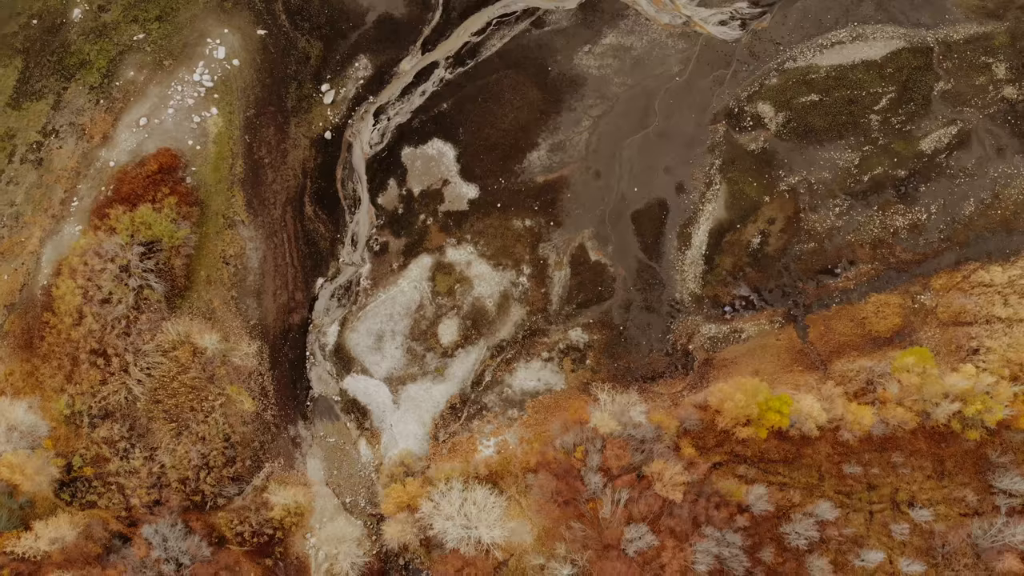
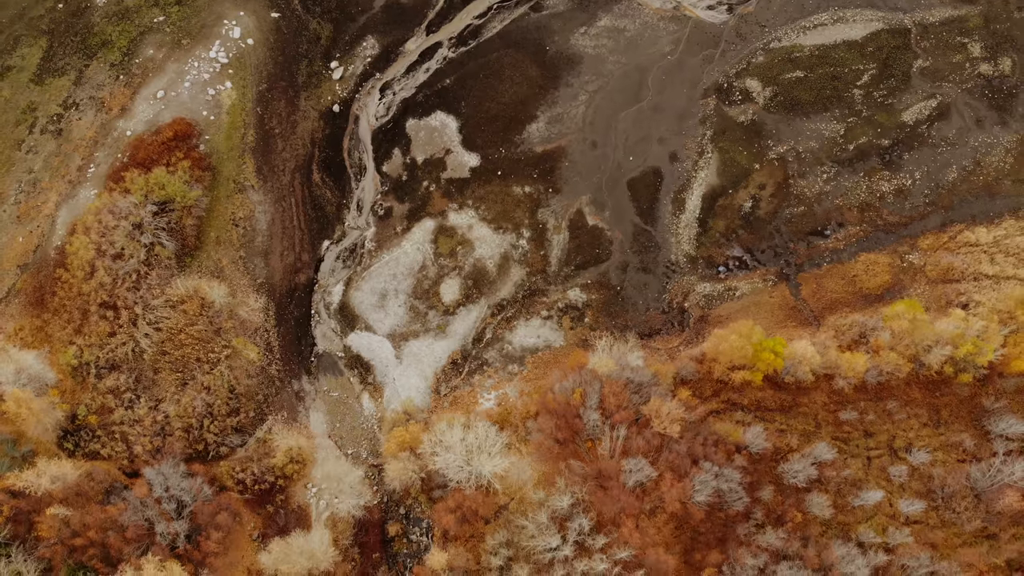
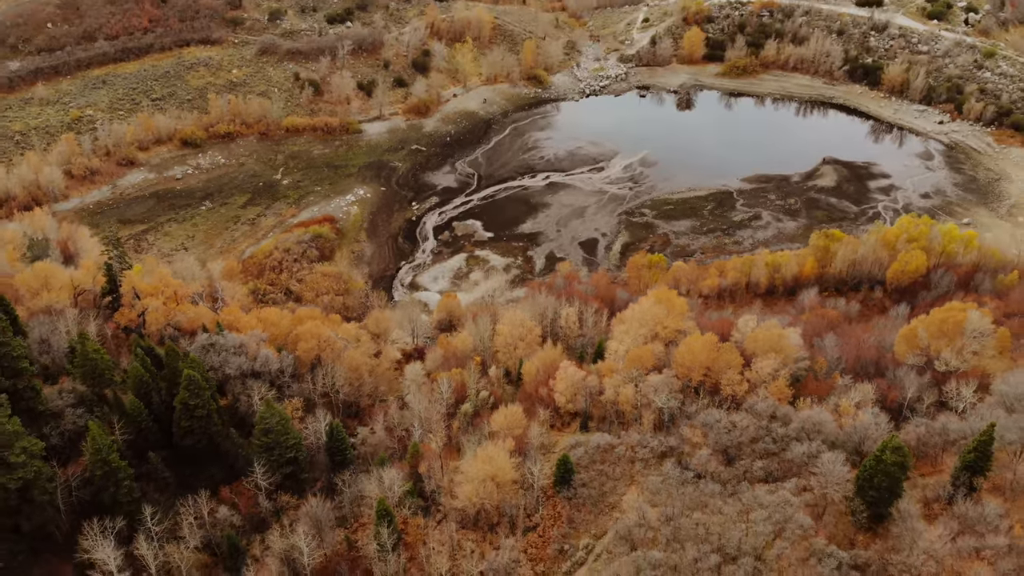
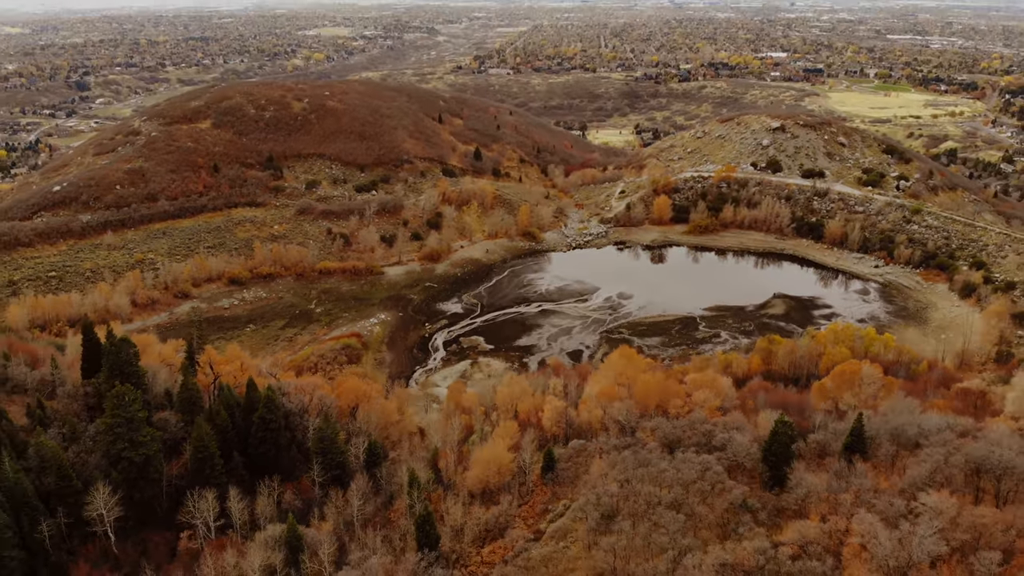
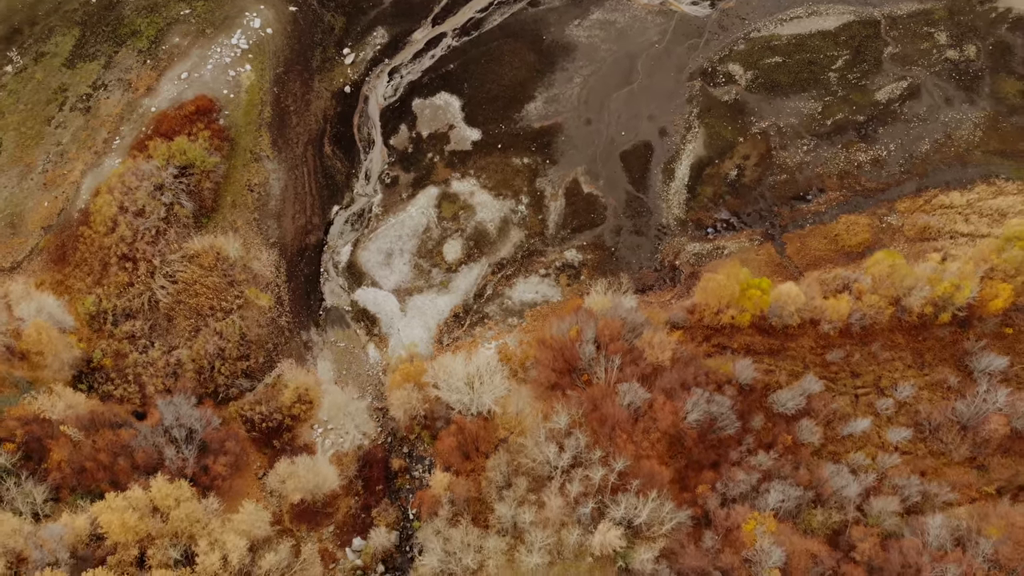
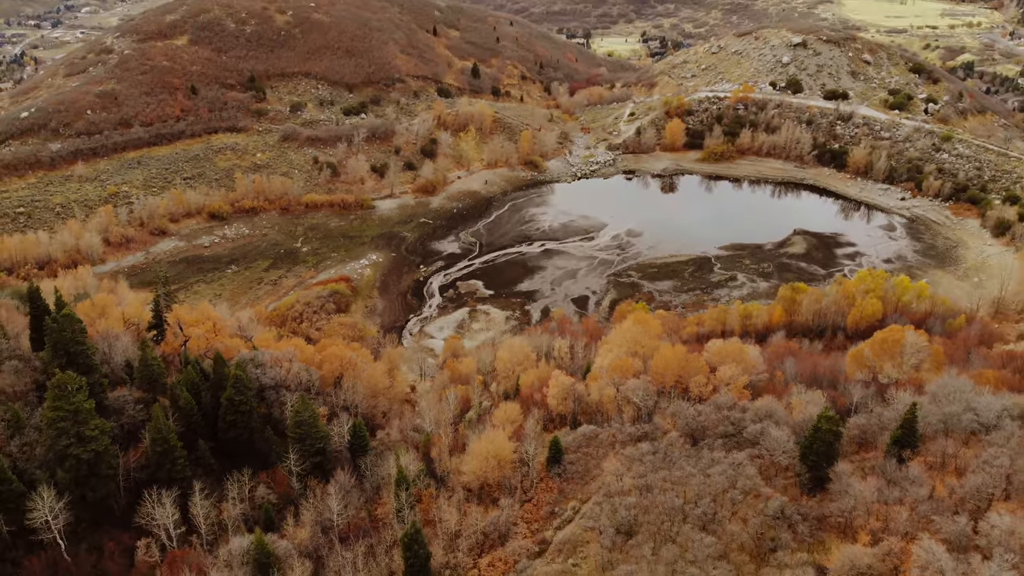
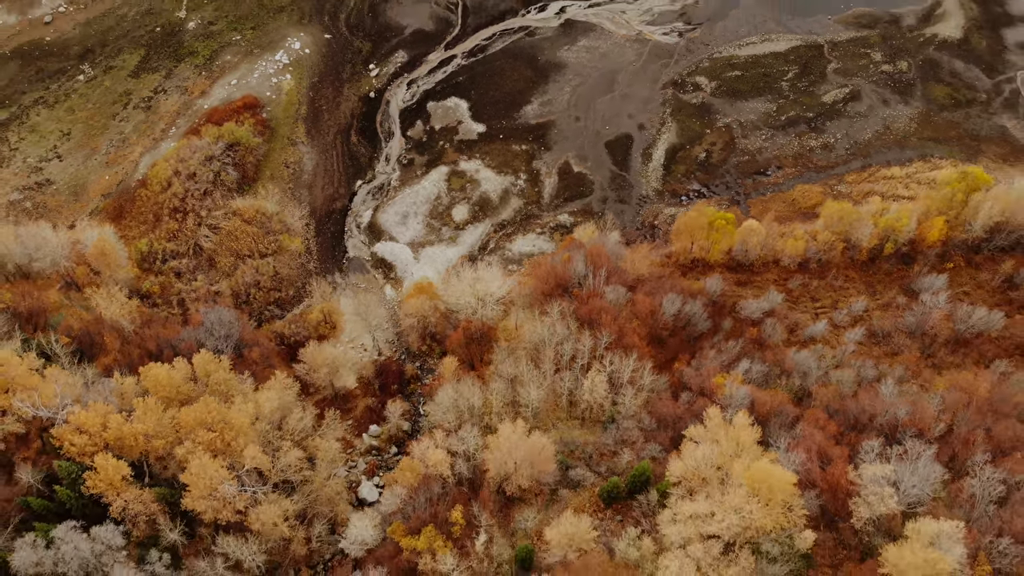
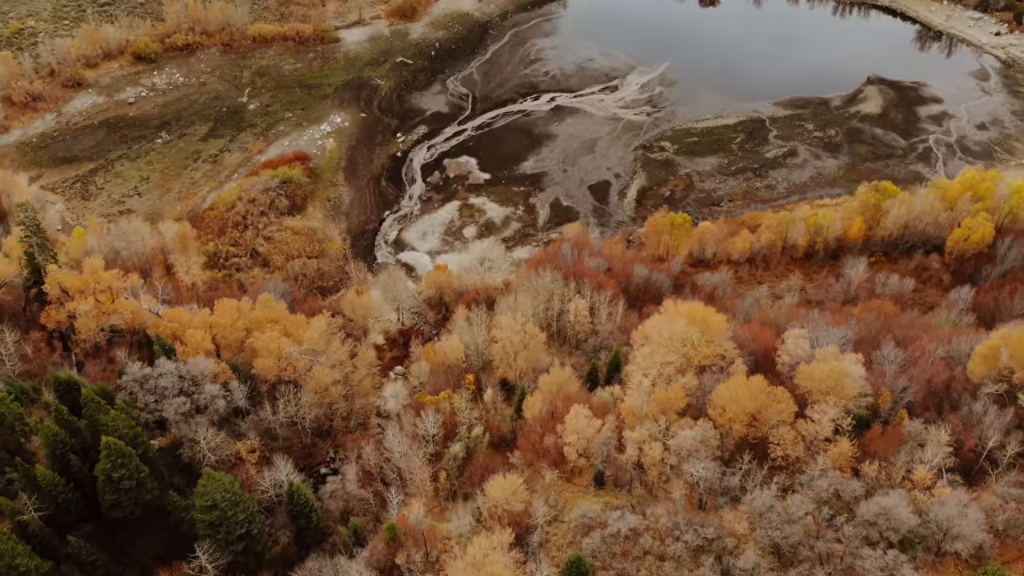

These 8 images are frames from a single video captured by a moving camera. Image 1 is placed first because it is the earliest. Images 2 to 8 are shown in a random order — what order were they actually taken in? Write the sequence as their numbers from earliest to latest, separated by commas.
2, 5, 7, 8, 3, 6, 4
